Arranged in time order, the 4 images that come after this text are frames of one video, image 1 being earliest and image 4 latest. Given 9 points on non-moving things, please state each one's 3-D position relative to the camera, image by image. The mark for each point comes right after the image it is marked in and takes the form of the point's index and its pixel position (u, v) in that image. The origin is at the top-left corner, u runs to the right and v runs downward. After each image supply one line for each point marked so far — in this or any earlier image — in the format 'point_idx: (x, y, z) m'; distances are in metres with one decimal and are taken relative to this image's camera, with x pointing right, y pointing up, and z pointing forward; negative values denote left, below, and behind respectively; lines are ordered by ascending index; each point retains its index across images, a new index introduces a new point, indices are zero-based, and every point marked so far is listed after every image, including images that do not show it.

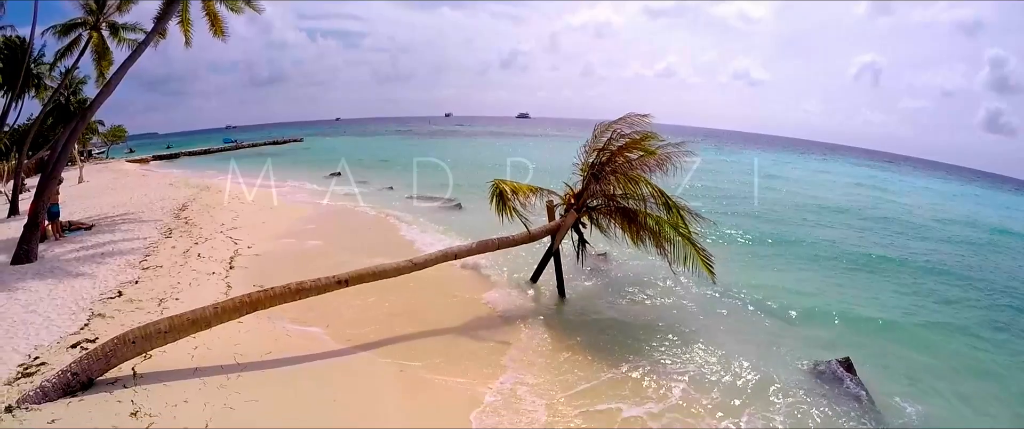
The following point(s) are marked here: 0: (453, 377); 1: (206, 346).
0: (-0.9, -2.5, +7.0) m
1: (-4.5, -1.9, +6.7) m
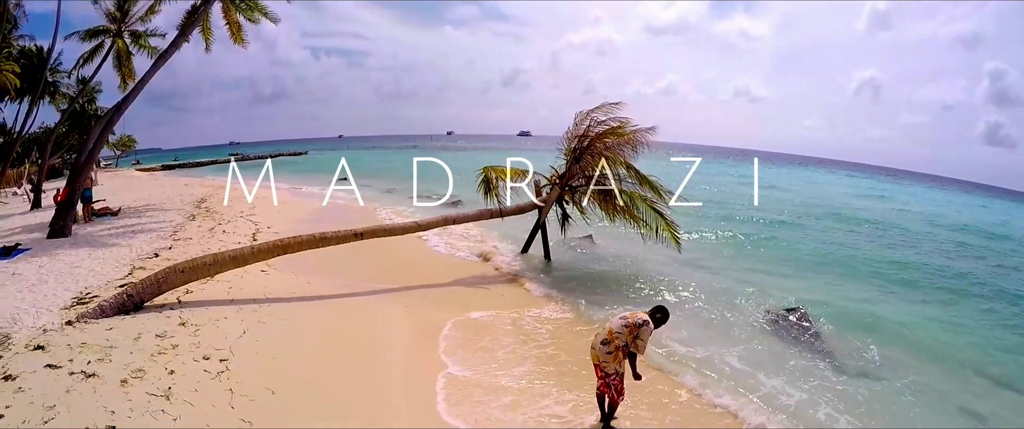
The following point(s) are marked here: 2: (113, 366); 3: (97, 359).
0: (-1.1, -1.8, +7.9) m
1: (-4.7, -1.2, +7.6) m
2: (-4.3, -1.7, +4.8) m
3: (-4.7, -1.6, +5.0) m
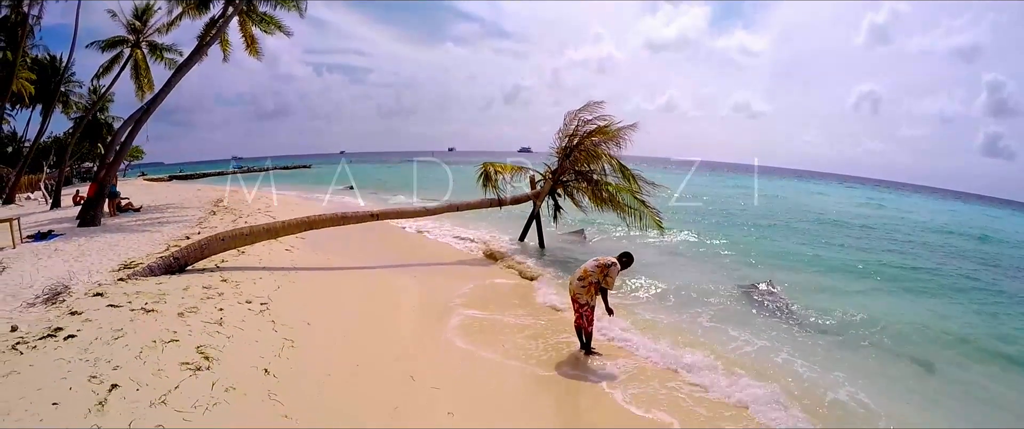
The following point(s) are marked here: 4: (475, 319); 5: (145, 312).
0: (-1.1, -1.4, +8.7) m
1: (-4.7, -0.8, +8.5) m
2: (-4.4, -1.2, +5.7) m
3: (-4.7, -1.1, +5.8) m
4: (-0.6, -1.6, +6.7) m
5: (-4.5, -1.2, +5.4) m
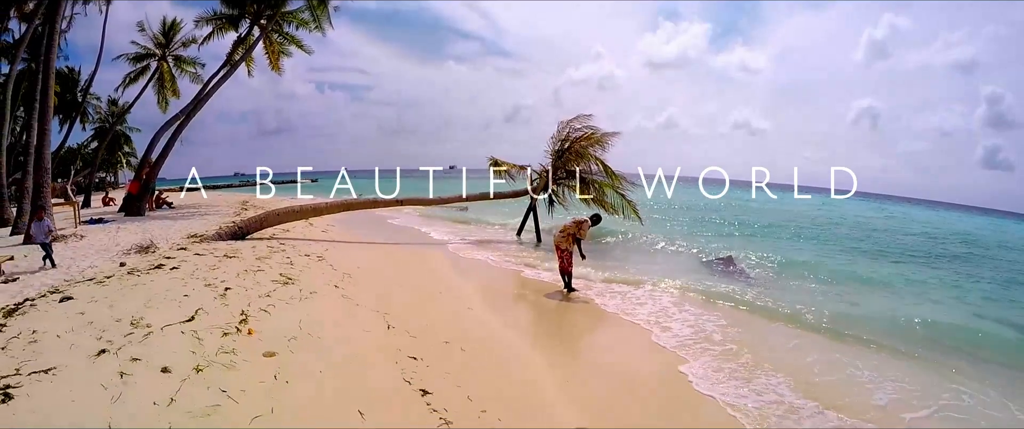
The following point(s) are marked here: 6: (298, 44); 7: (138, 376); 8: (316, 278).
0: (-1.0, -0.9, +9.9) m
1: (-4.6, -0.4, +9.7) m
2: (-4.3, -0.6, +6.9) m
3: (-4.7, -0.6, +7.1) m
4: (-0.5, -1.1, +7.9) m
5: (-4.4, -0.6, +6.7) m
6: (-9.5, +7.8, +19.5) m
7: (-2.6, -1.1, +3.1) m
8: (-2.7, -0.8, +6.0) m
